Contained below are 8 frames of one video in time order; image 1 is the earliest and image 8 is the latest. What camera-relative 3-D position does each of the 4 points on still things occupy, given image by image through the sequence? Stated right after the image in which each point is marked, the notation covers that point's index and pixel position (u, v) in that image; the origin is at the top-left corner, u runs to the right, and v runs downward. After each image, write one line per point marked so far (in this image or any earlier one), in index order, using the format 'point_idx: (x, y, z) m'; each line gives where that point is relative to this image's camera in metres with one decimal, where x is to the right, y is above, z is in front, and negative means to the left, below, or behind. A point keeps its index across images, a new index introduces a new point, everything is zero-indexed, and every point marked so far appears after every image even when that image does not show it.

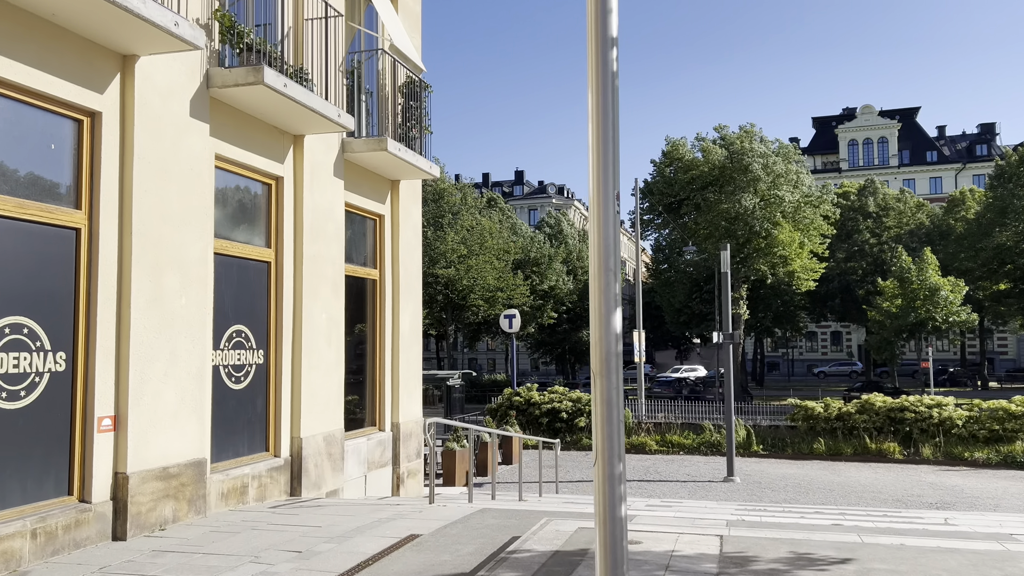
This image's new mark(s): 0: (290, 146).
0: (-2.3, +1.5, +8.3) m
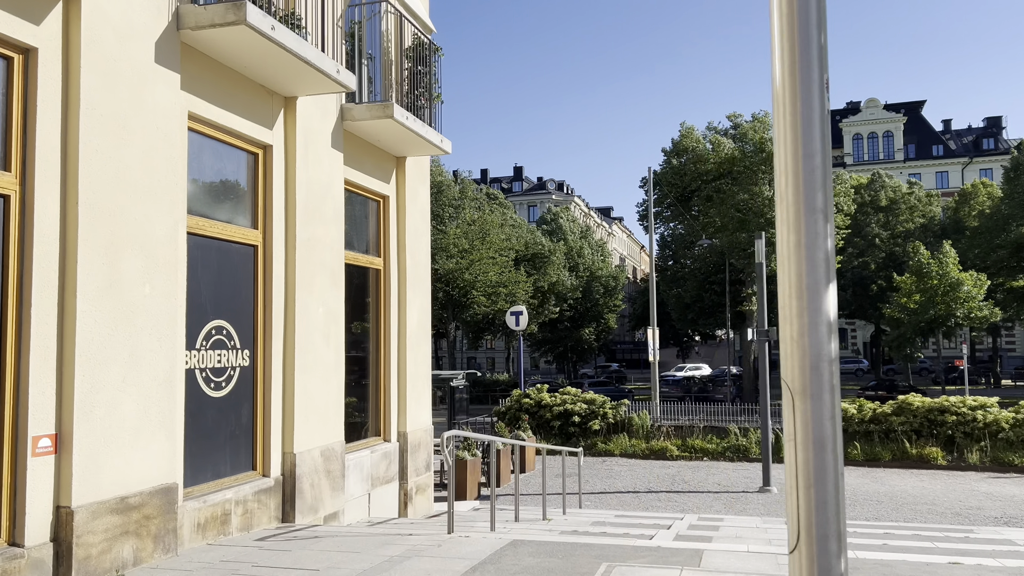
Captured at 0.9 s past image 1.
0: (-2.0, +1.6, +7.1) m
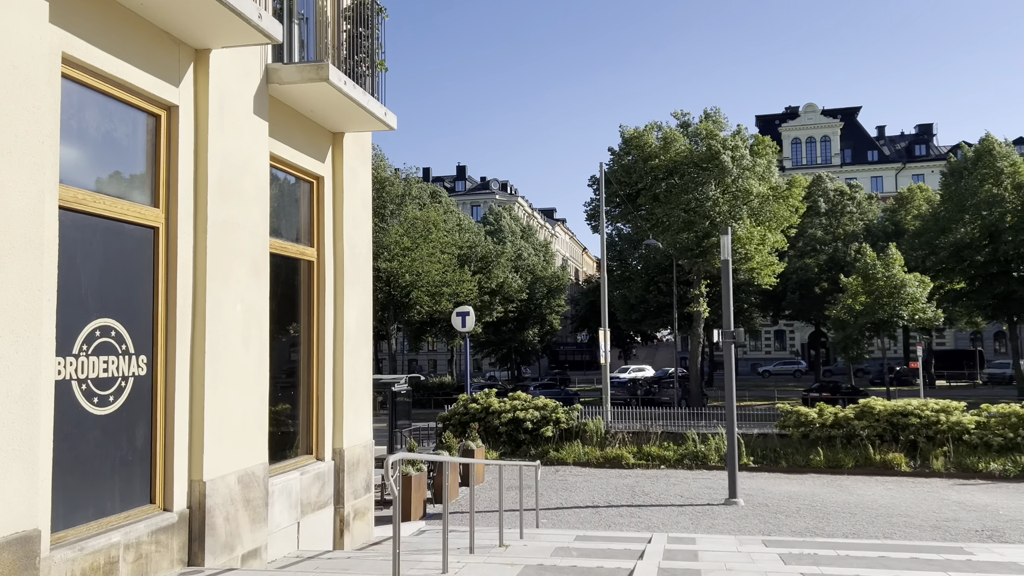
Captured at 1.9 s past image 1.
0: (-2.3, +1.6, +5.9) m
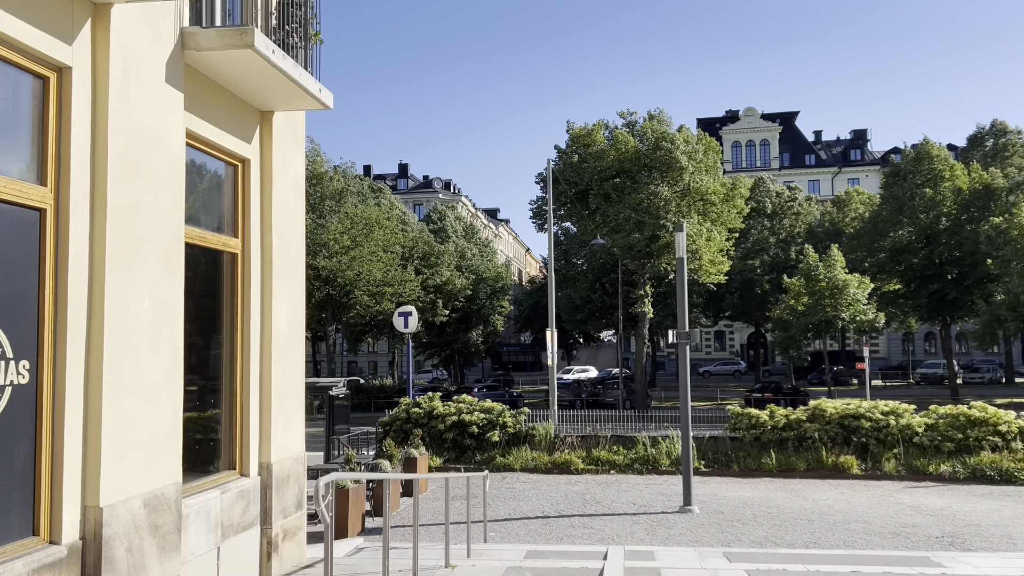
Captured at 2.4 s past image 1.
0: (-2.6, +1.7, +5.0) m
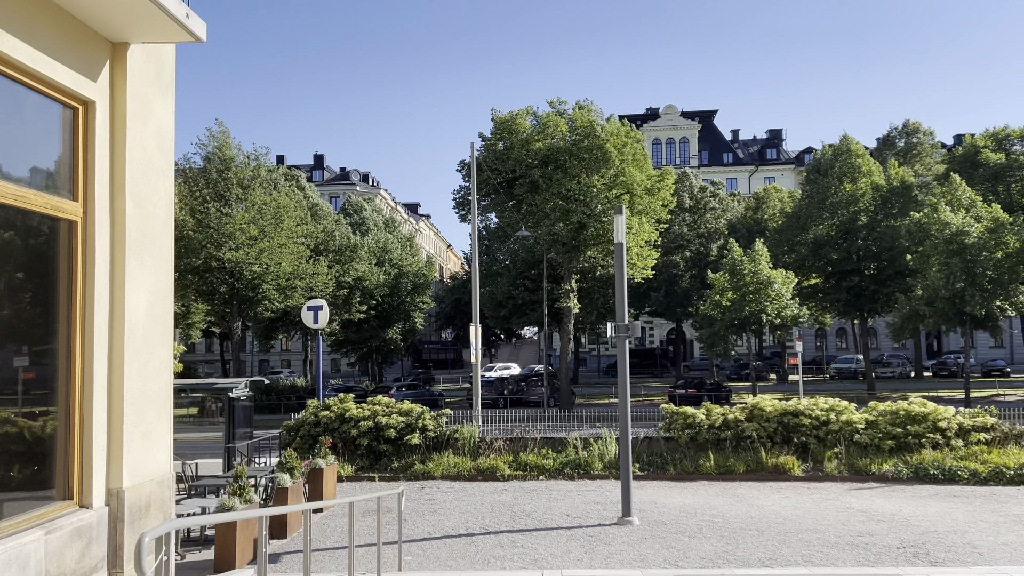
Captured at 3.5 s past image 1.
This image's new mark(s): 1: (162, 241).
0: (-3.0, +1.8, +3.4) m
1: (-2.7, +0.4, +6.3) m
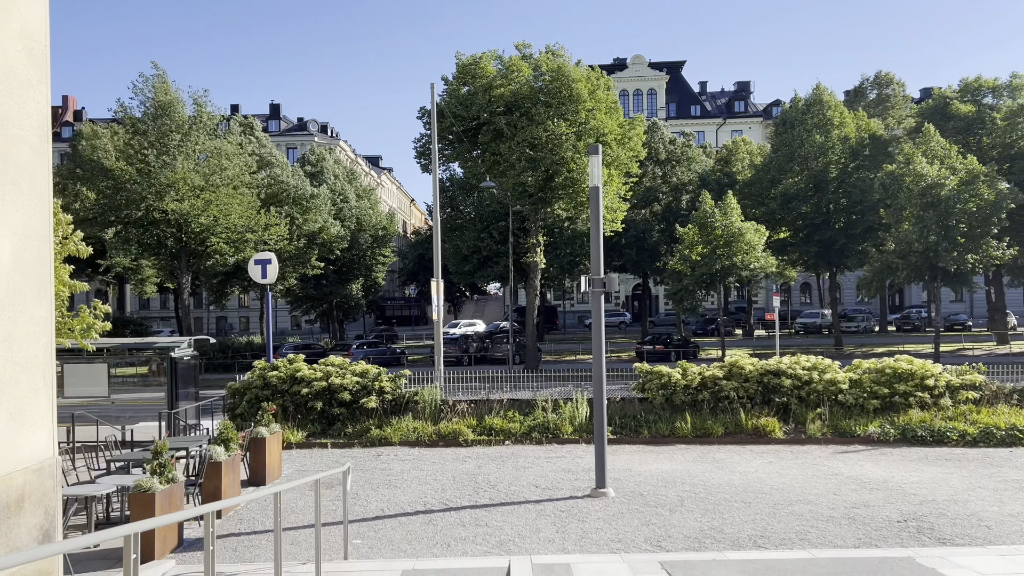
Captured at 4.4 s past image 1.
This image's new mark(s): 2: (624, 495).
0: (-3.1, +2.0, +2.1) m
1: (-3.0, +0.7, +5.1) m
2: (+1.3, -2.4, +9.6) m
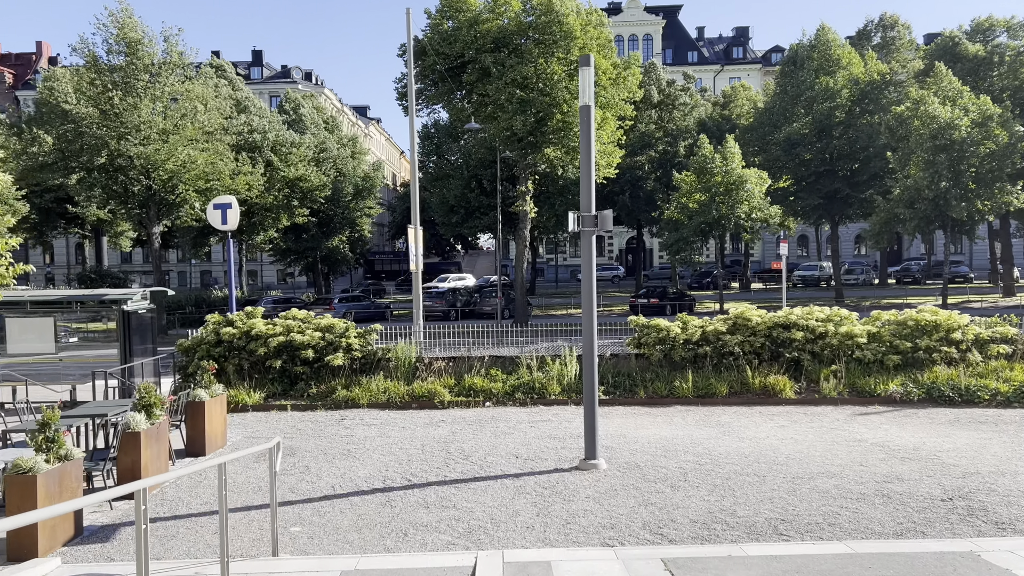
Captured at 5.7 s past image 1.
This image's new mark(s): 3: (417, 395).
0: (-3.3, +2.2, +0.5) m
1: (-3.2, +1.1, +3.6) m
2: (+1.1, -1.8, +8.3) m
3: (-1.4, -1.6, +11.9) m
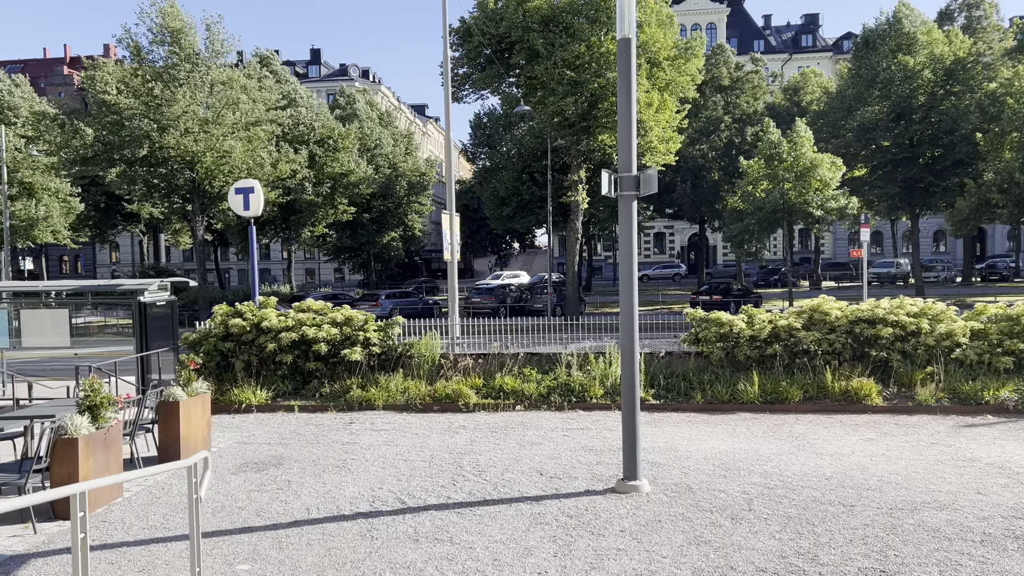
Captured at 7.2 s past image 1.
0: (-3.7, +2.4, -0.7) m
1: (-3.3, +1.3, +2.3) m
2: (+1.3, -1.6, +6.7) m
3: (-0.9, -1.4, +10.5) m
